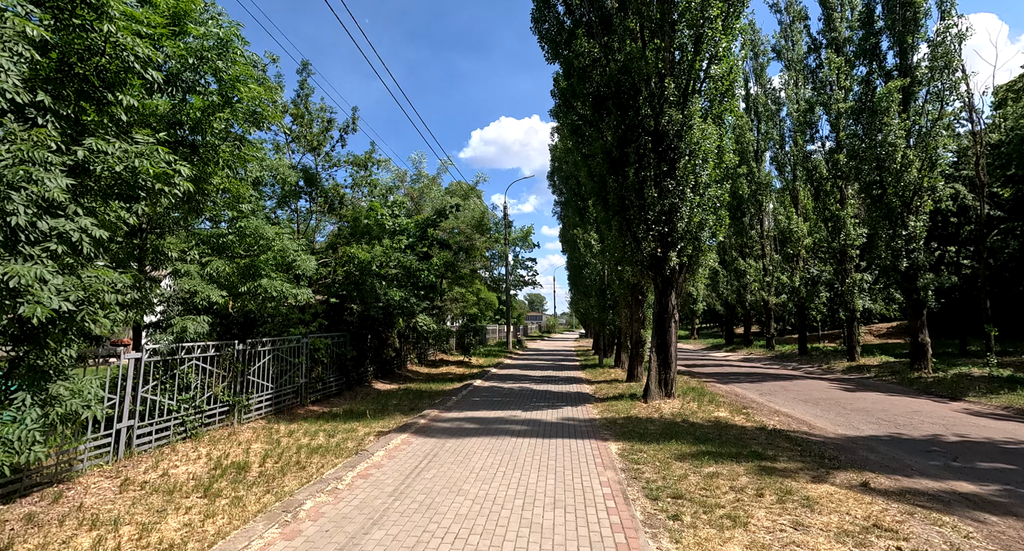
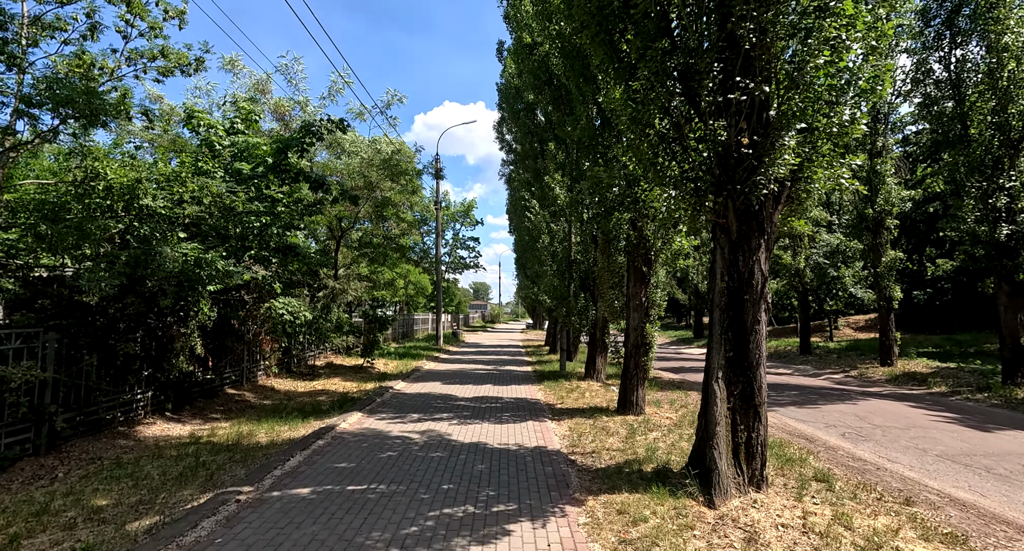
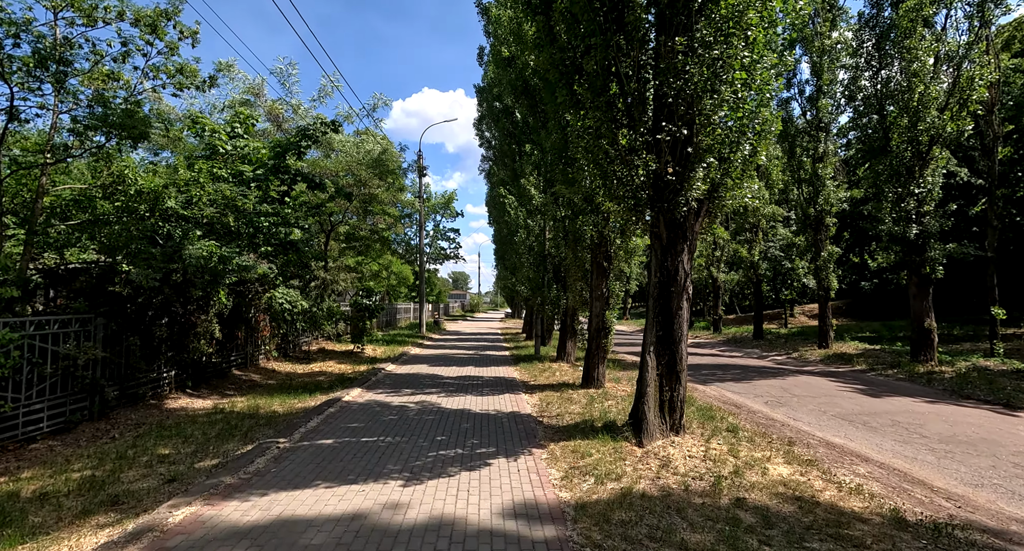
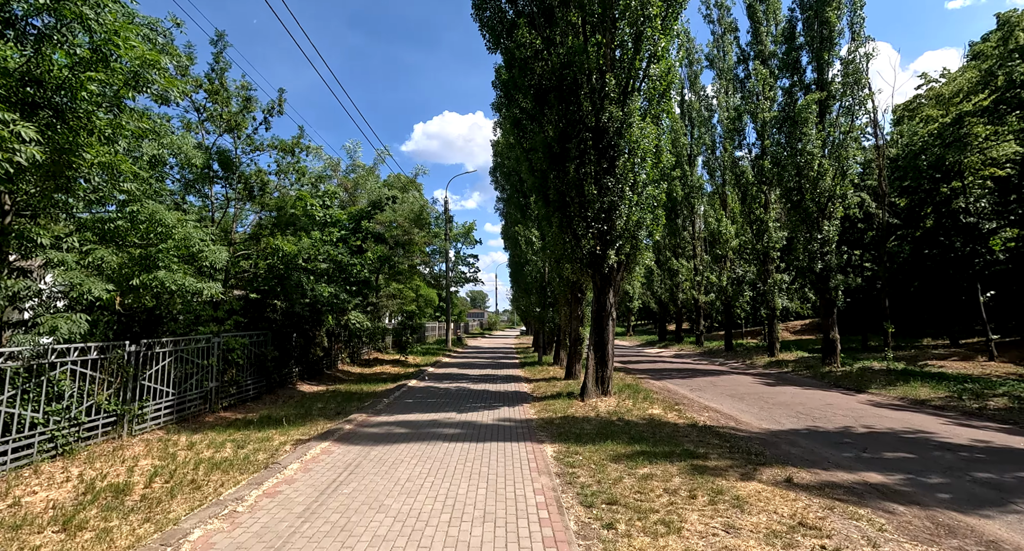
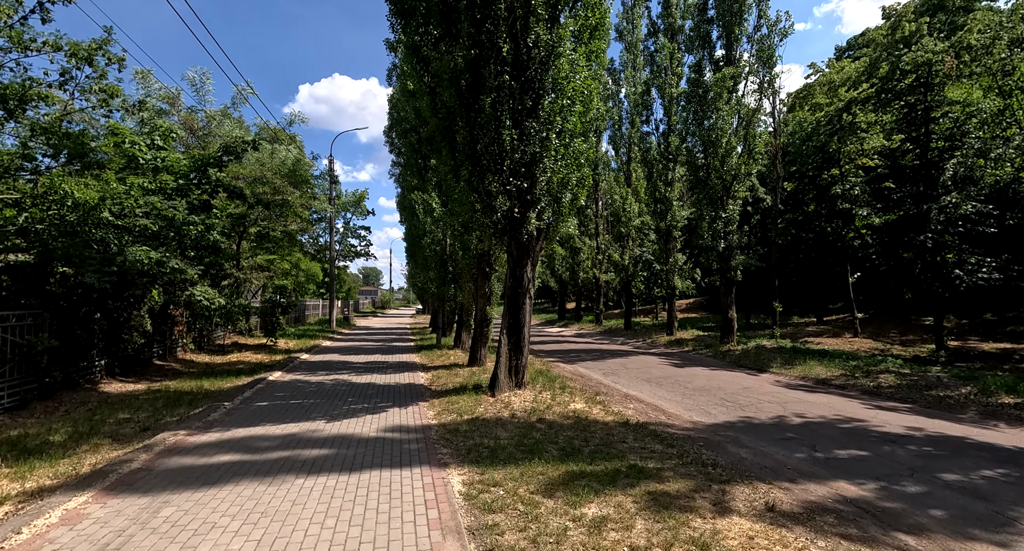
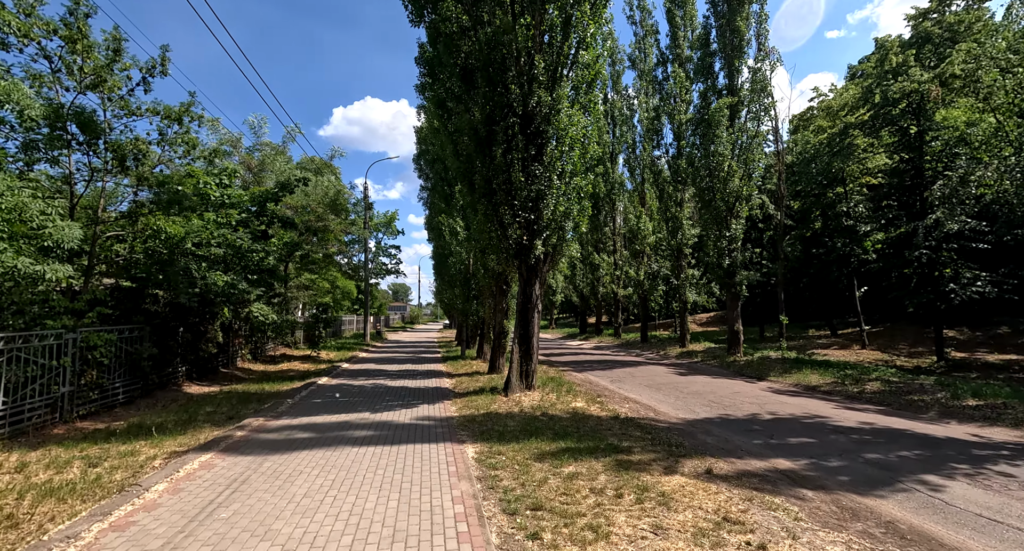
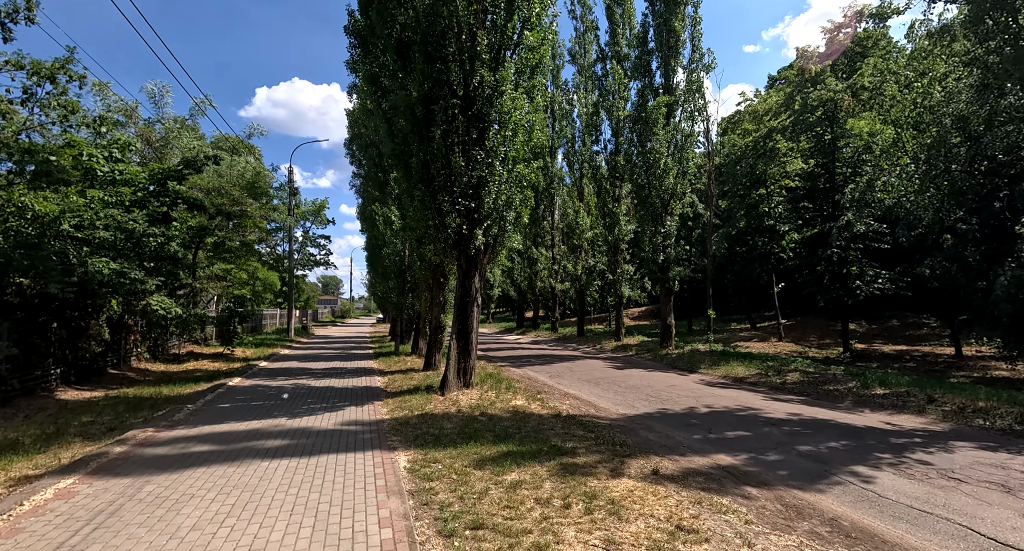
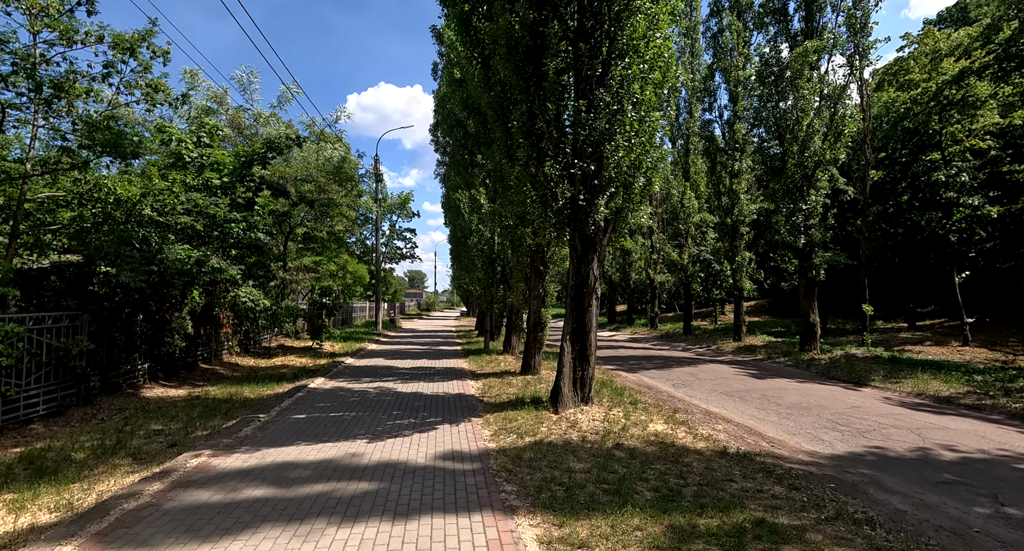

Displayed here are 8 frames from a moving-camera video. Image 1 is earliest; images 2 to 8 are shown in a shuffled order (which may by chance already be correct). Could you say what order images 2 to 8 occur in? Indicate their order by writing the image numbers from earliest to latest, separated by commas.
4, 6, 7, 5, 8, 3, 2
